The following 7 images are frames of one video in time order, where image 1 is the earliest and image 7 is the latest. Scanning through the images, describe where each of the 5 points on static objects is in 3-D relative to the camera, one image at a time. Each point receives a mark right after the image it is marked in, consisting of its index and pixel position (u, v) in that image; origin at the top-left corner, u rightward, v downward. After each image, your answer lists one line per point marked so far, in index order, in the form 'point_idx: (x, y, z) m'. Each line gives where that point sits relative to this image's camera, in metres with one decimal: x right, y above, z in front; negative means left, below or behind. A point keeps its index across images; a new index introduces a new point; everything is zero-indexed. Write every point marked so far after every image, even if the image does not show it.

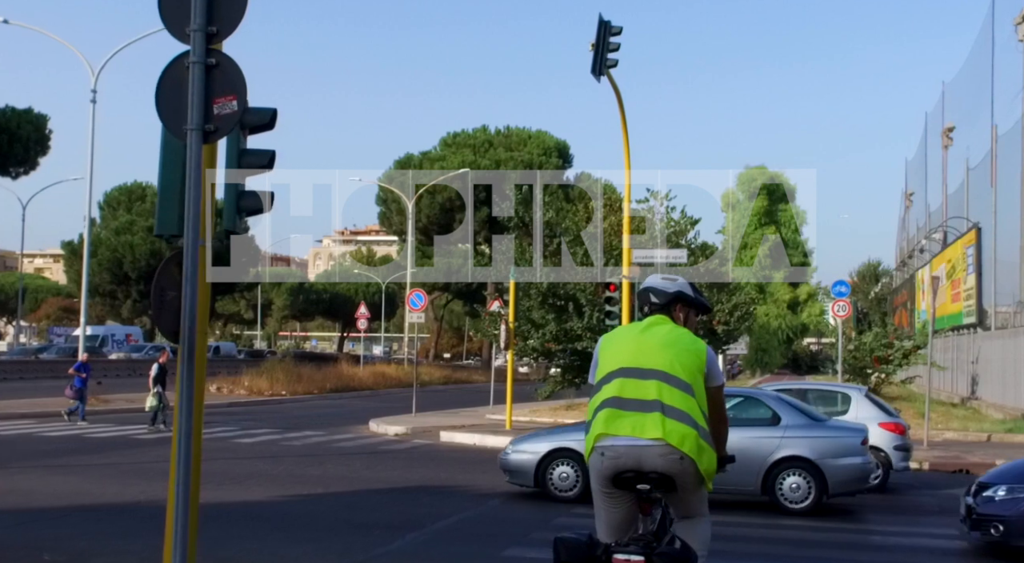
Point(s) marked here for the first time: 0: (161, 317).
0: (-1.9, -0.2, +6.6) m
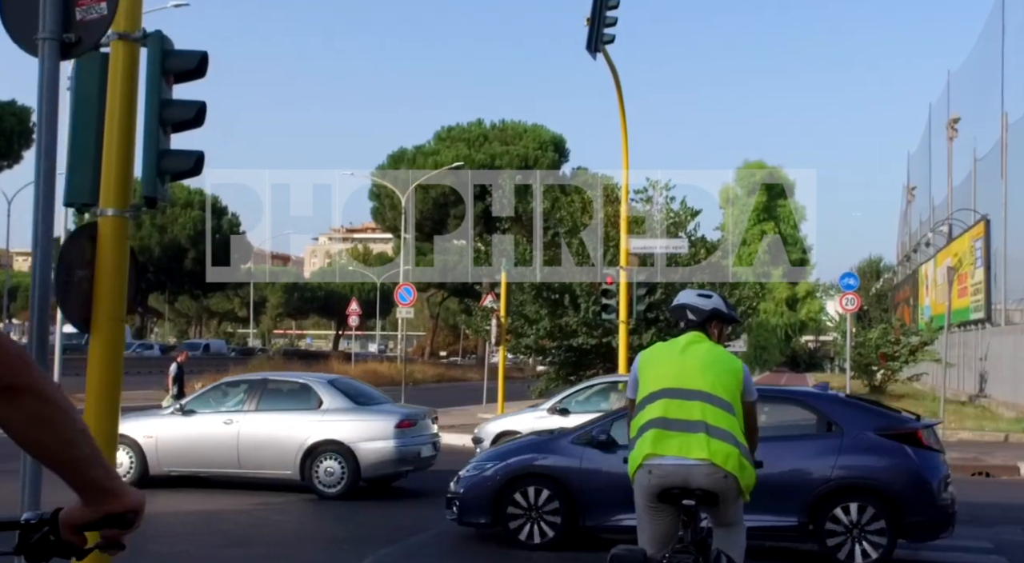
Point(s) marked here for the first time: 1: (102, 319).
0: (-2.0, -0.1, +5.6) m
1: (-1.9, -0.2, +5.6) m
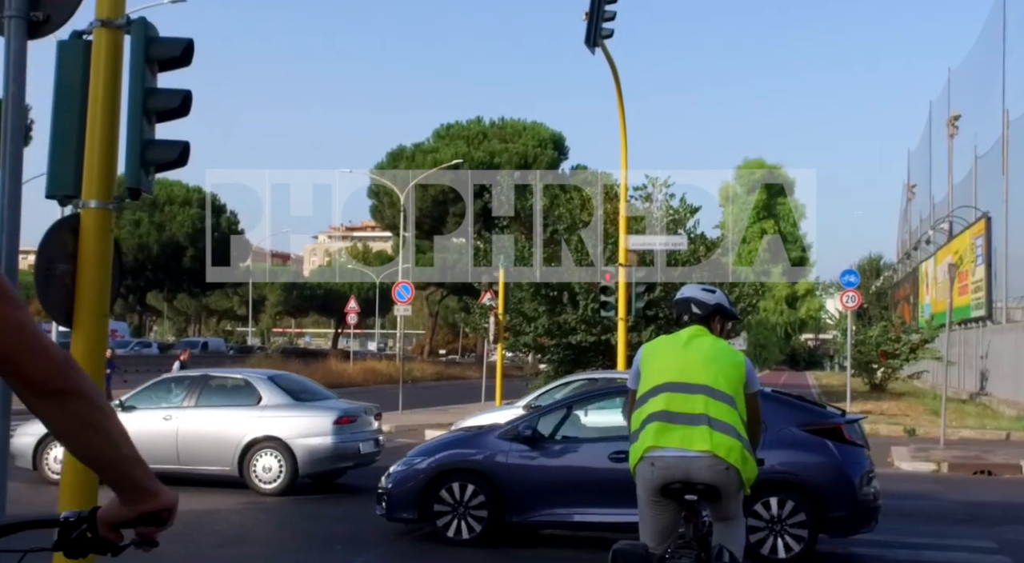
0: (-2.1, -0.1, +5.5) m
1: (-1.9, -0.2, +5.5) m
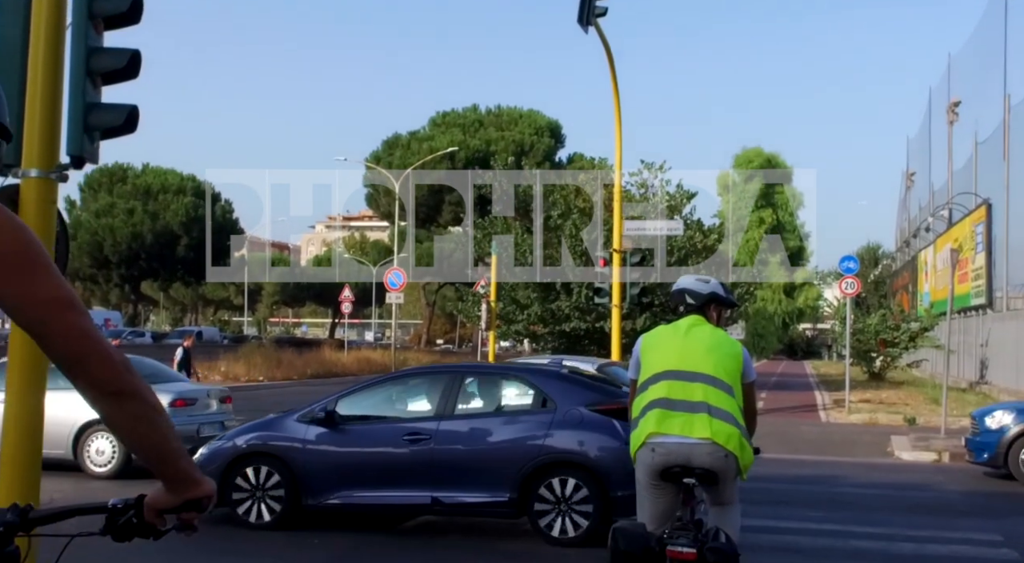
0: (-2.2, 0.0, +5.1) m
1: (-2.0, -0.1, +5.1) m
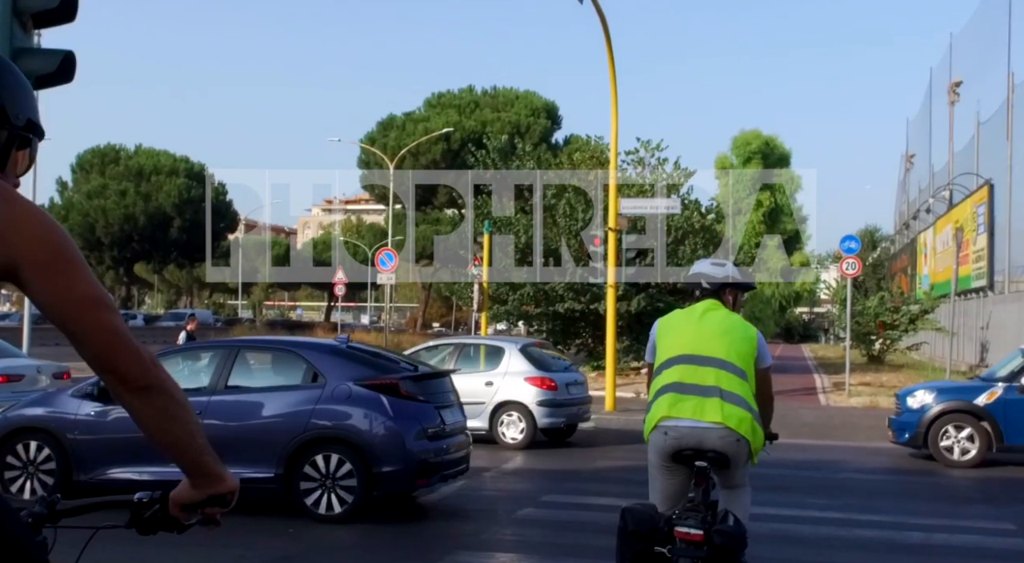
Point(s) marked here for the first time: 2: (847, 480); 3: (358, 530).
0: (-2.2, +0.2, +4.6) m
1: (-2.1, +0.1, +4.7) m
2: (+3.1, -1.8, +11.4) m
3: (-1.1, -1.8, +9.1) m
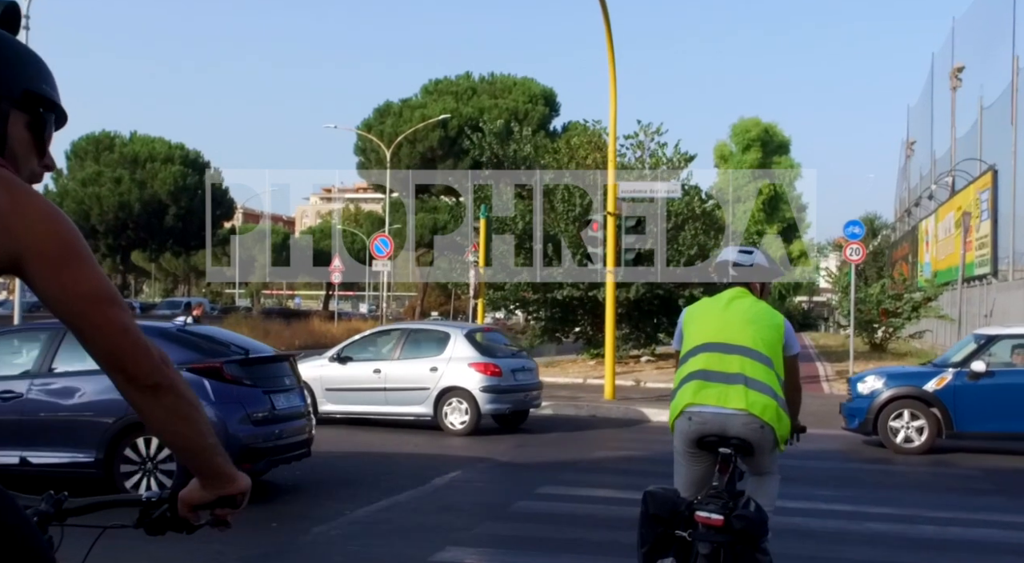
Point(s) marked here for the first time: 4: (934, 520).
0: (-2.3, +0.2, +4.3) m
1: (-2.1, +0.1, +4.3) m
2: (+3.1, -1.7, +11.0) m
3: (-1.1, -1.7, +8.7) m
4: (+2.9, -1.6, +8.5) m
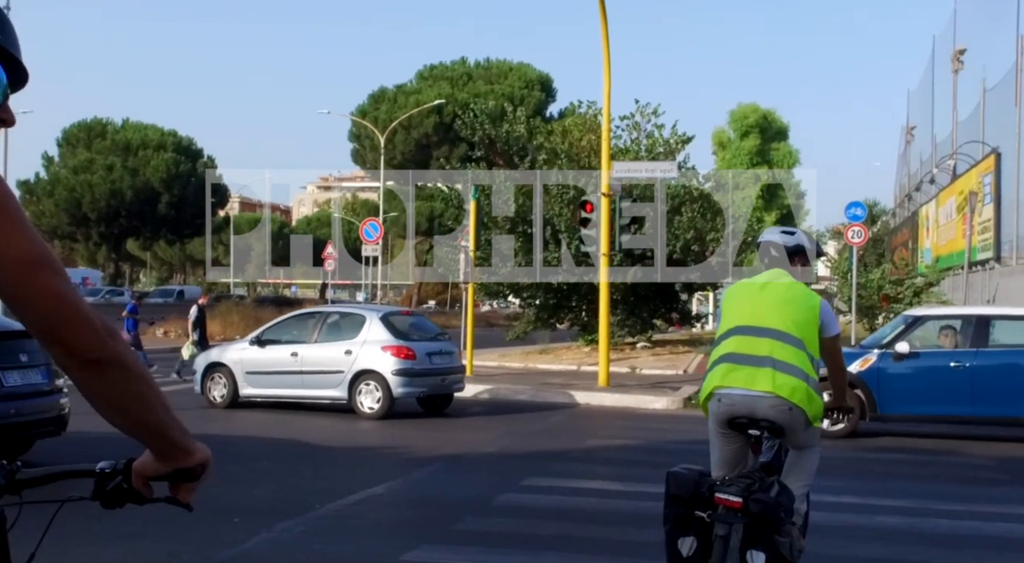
0: (-2.4, +0.3, +3.7) m
1: (-2.2, +0.2, +3.7) m
2: (+3.0, -1.5, +10.5) m
3: (-1.2, -1.5, +8.2) m
4: (+2.8, -1.5, +8.0) m
